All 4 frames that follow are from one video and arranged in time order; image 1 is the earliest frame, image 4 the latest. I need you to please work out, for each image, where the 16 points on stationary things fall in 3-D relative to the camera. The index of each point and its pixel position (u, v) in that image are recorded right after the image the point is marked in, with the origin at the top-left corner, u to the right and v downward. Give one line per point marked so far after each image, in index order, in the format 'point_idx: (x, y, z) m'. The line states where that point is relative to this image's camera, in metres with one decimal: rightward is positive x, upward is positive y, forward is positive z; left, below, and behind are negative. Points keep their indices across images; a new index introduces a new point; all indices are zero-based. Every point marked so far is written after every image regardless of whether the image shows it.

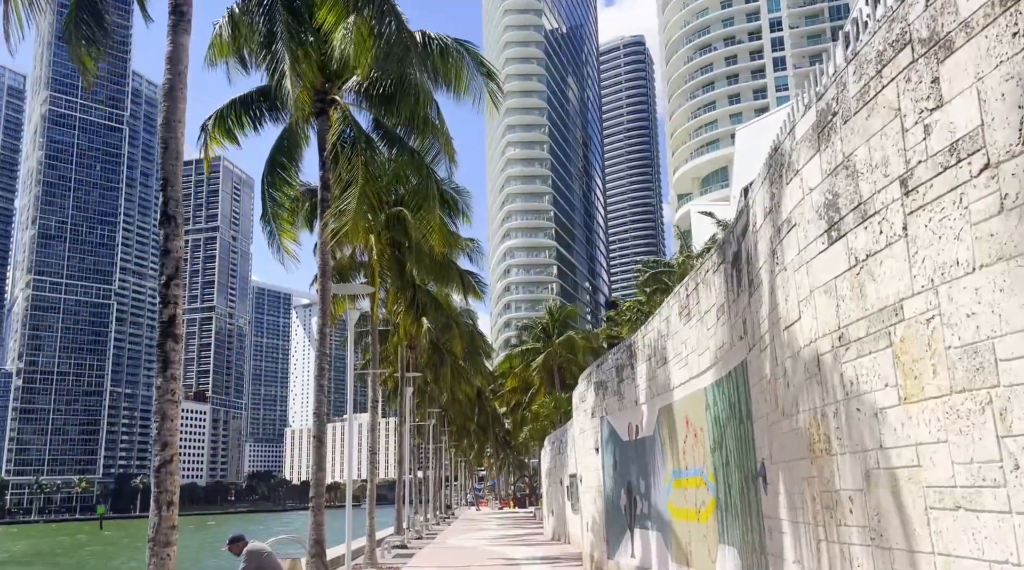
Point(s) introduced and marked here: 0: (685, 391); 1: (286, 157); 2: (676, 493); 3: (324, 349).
0: (+2.1, -1.3, +10.7) m
1: (-4.2, +2.3, +15.9) m
2: (+2.2, -2.8, +11.4) m
3: (-3.1, -1.1, +14.4) m
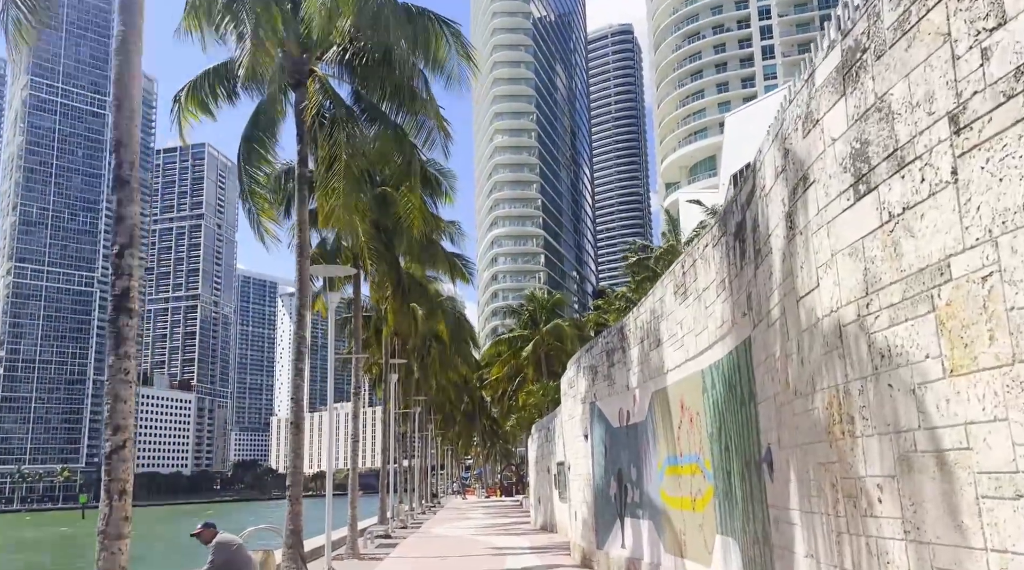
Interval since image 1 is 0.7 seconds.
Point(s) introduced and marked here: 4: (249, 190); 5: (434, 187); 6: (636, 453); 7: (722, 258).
0: (+2.0, -1.0, +10.2) m
1: (-4.4, +2.7, +15.2) m
2: (+2.0, -2.5, +10.9) m
3: (-3.3, -0.8, +13.8) m
4: (-4.7, +1.7, +15.4) m
5: (-1.6, +2.1, +19.2) m
6: (+1.8, -2.4, +12.6) m
7: (+1.9, +0.2, +7.8) m
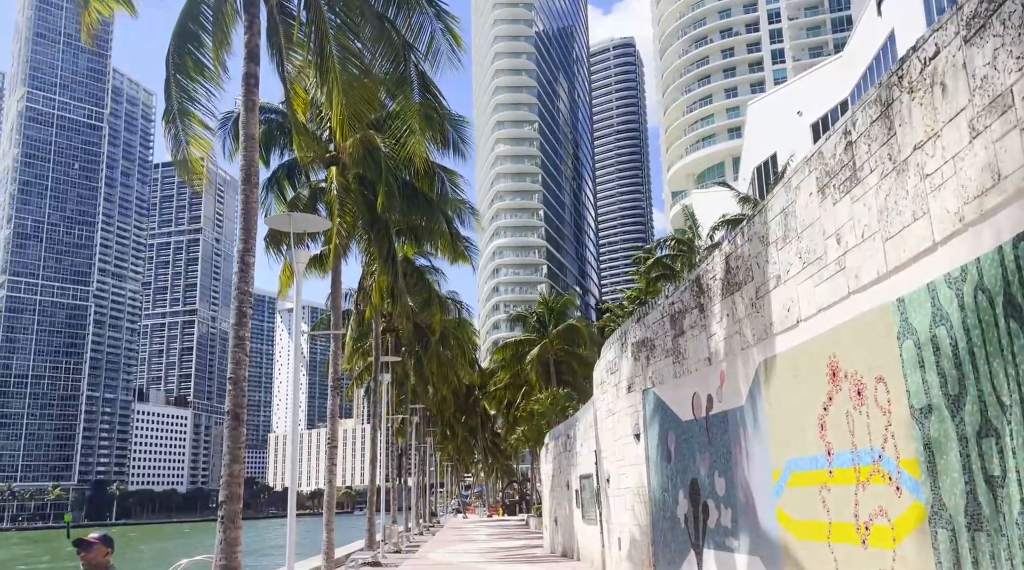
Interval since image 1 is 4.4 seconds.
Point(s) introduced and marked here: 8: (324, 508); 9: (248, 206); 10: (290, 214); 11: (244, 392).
0: (+2.3, -0.3, +6.3) m
1: (-4.1, +3.4, +11.4) m
2: (+2.3, -1.7, +7.0) m
3: (-3.0, -0.1, +9.9) m
4: (-4.4, +2.4, +11.6) m
5: (-1.3, +2.7, +15.4) m
6: (+2.1, -1.7, +8.7) m
7: (+2.2, +1.1, +3.9) m
8: (-3.5, -4.2, +16.1) m
9: (-3.1, +0.9, +10.1) m
10: (-3.4, +1.1, +13.2) m
11: (-2.9, -1.2, +9.5) m
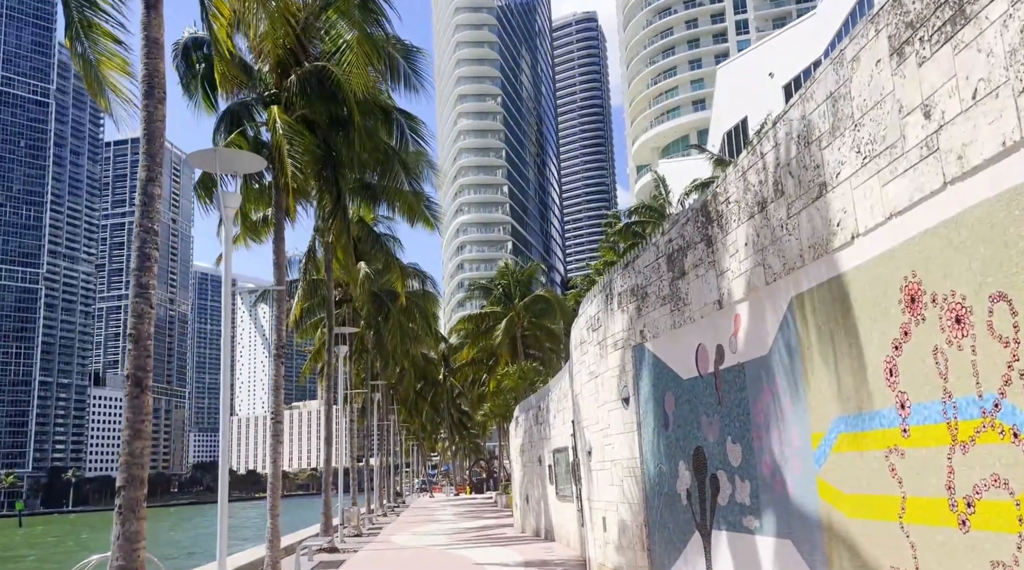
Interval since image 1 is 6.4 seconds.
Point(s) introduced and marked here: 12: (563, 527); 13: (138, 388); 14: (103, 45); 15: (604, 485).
0: (+2.1, +0.3, +4.7) m
1: (-4.5, +4.0, +9.4) m
2: (+2.1, -1.1, +5.4) m
3: (-3.3, +0.5, +8.0) m
4: (-4.8, +3.0, +9.6) m
5: (-1.9, +3.5, +13.6) m
6: (+1.9, -1.1, +7.1) m
7: (+2.1, +1.6, +2.3) m
8: (-4.0, -3.4, +14.3) m
9: (-3.4, +1.5, +8.3) m
10: (-3.8, +1.7, +11.3) m
11: (-3.2, -0.6, +7.7) m
12: (+0.9, -4.6, +16.4) m
13: (-3.2, -0.9, +7.5) m
14: (-4.8, +2.8, +10.0) m
15: (+1.2, -2.6, +11.1) m
